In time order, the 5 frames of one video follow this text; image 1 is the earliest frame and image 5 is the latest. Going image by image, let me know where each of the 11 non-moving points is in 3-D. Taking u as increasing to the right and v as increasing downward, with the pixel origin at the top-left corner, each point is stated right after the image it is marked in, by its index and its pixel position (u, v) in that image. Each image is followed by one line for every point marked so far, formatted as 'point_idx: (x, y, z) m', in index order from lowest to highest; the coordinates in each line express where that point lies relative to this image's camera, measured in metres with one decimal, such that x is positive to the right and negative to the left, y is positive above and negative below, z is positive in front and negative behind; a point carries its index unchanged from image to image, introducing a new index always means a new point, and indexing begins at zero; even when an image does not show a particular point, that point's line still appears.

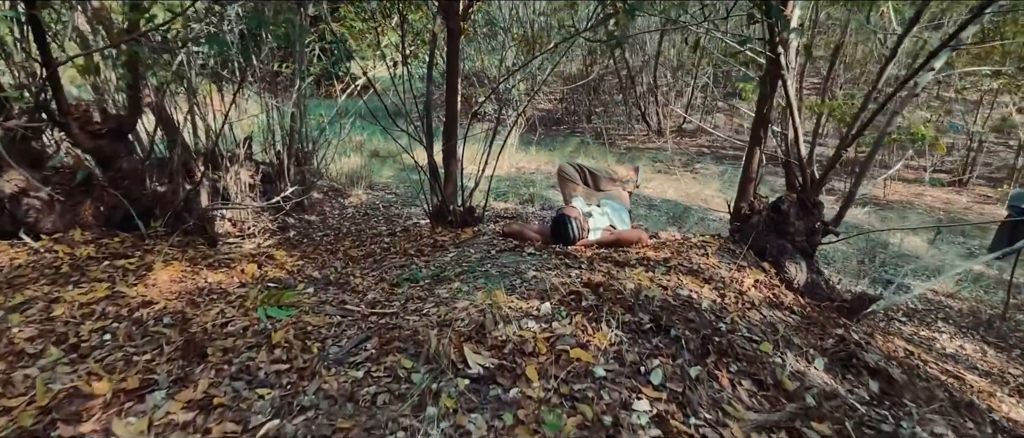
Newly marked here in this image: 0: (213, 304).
0: (-1.6, -0.5, +2.7) m
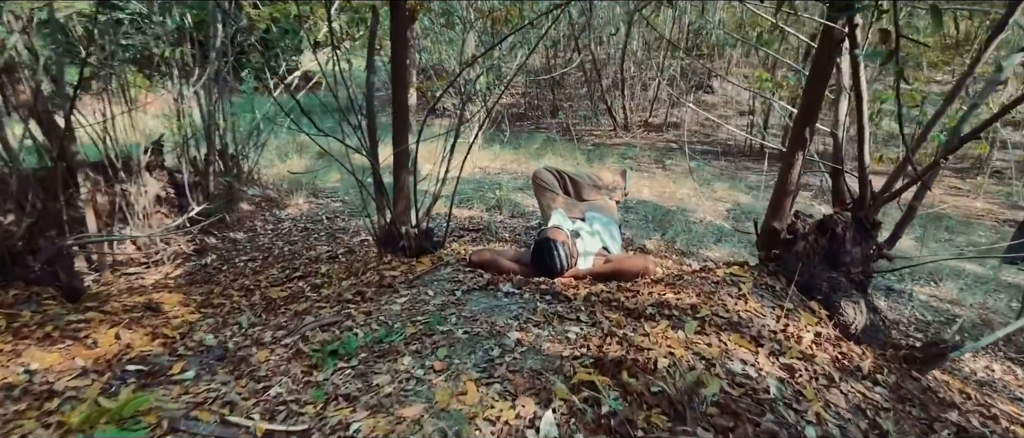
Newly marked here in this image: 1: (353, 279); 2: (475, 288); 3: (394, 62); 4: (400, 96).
0: (-1.6, -0.7, +1.7) m
1: (-1.0, -0.4, +3.2) m
2: (-0.2, -0.4, +2.9) m
3: (-0.7, +1.0, +3.1) m
4: (-0.7, +0.8, +3.2) m
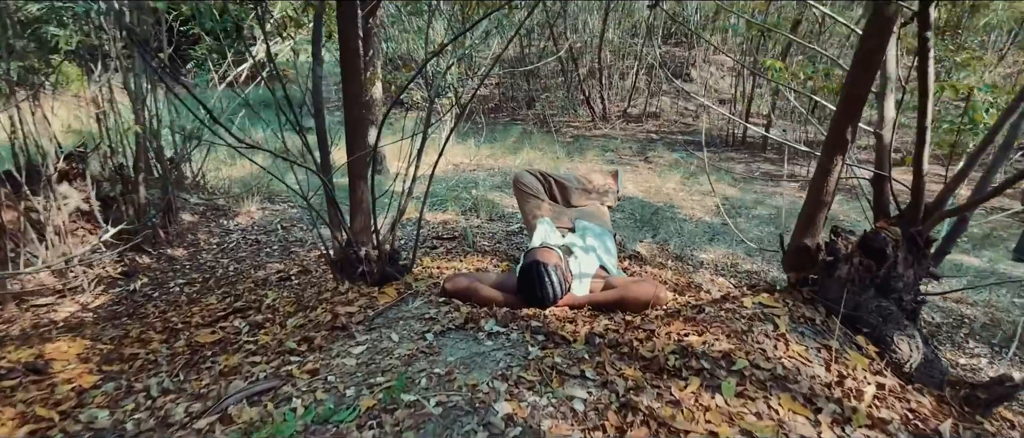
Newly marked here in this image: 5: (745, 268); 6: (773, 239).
0: (-1.7, -0.8, +1.1) m
1: (-1.1, -0.5, +2.7) m
2: (-0.3, -0.5, +2.3) m
3: (-0.8, +0.8, +2.6) m
4: (-0.8, +0.6, +2.6) m
5: (+2.4, -0.5, +5.4) m
6: (+3.0, -0.2, +6.2) m
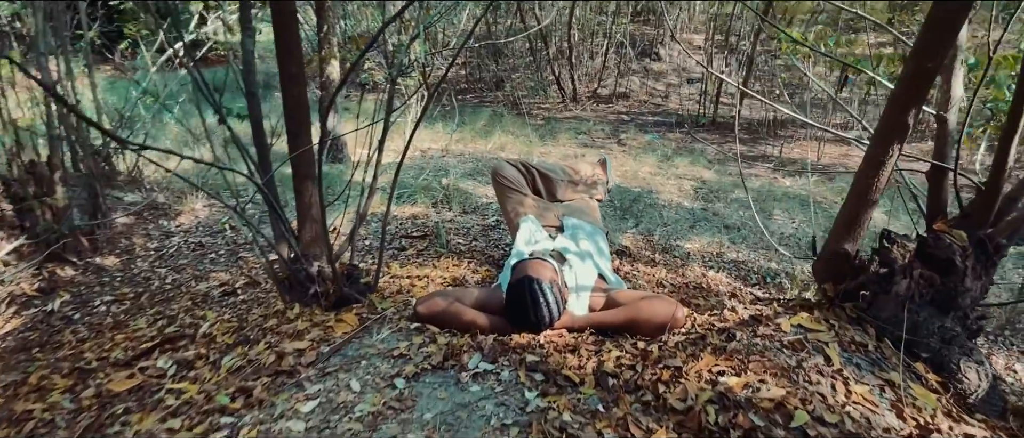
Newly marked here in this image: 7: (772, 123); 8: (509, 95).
0: (-1.6, -1.0, +0.6) m
1: (-1.1, -0.6, +2.2) m
2: (-0.3, -0.5, +1.9) m
3: (-0.9, +0.8, +2.0) m
4: (-0.9, +0.6, +2.1) m
5: (+2.2, -0.4, +5.1) m
6: (+2.7, 0.0, +5.9) m
7: (+4.4, +1.7, +8.8) m
8: (0.0, +2.3, +9.6) m
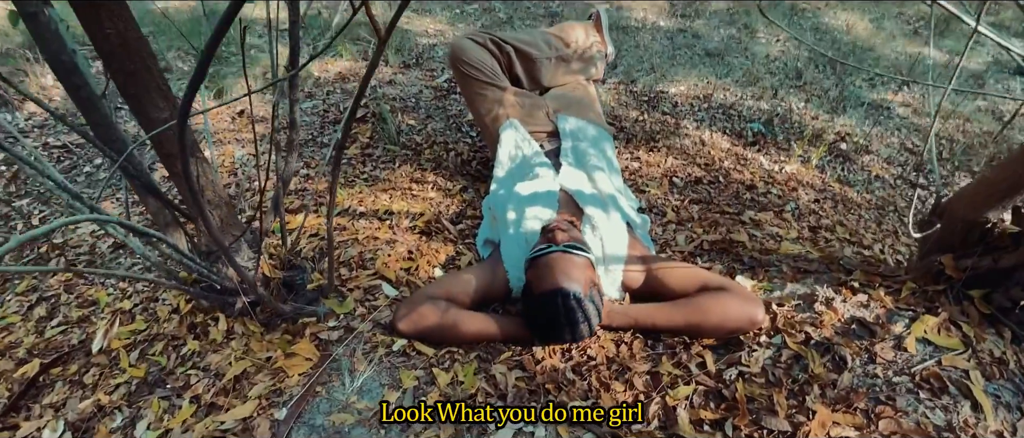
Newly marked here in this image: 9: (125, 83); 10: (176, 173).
0: (-1.3, -1.6, +0.2) m
1: (-1.1, -0.6, +1.5) m
2: (-0.2, -0.6, +1.4) m
3: (-0.9, +0.6, +0.9) m
4: (-0.9, +0.5, +1.0) m
5: (+1.8, +1.0, +4.5) m
6: (+2.2, +1.7, +5.1) m
7: (+3.5, +4.5, +7.4) m
8: (-1.1, +4.9, +7.4) m
9: (-0.9, +0.3, +1.2) m
10: (-0.9, +0.1, +1.4) m
